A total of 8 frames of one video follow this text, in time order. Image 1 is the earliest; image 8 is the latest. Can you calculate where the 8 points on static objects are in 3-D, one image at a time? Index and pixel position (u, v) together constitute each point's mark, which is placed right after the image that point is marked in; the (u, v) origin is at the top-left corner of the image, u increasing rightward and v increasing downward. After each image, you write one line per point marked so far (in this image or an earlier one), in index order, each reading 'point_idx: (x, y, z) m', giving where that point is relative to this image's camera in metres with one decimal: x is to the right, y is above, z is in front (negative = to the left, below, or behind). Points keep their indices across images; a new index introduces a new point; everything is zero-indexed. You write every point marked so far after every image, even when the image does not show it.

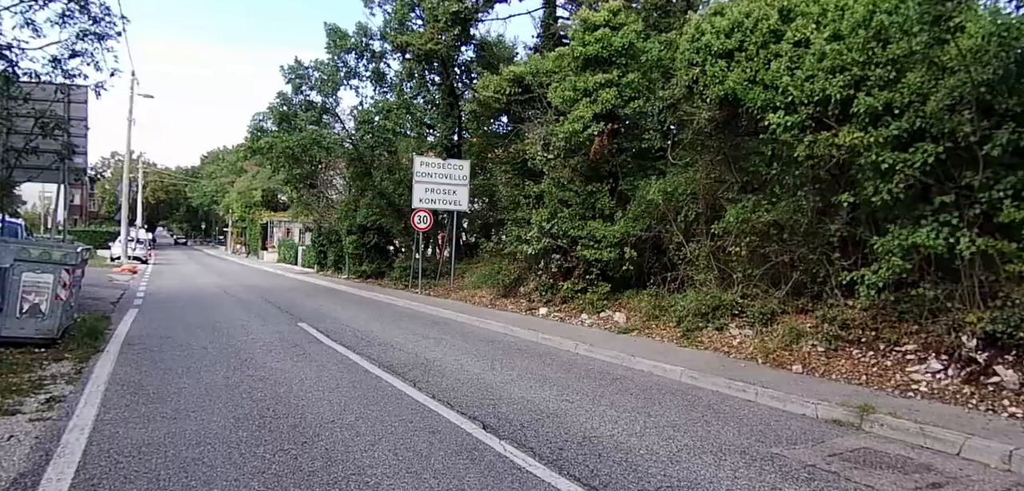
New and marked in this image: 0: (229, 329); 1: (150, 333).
0: (-5.2, -1.5, +11.0) m
1: (-6.5, -1.6, +10.6) m
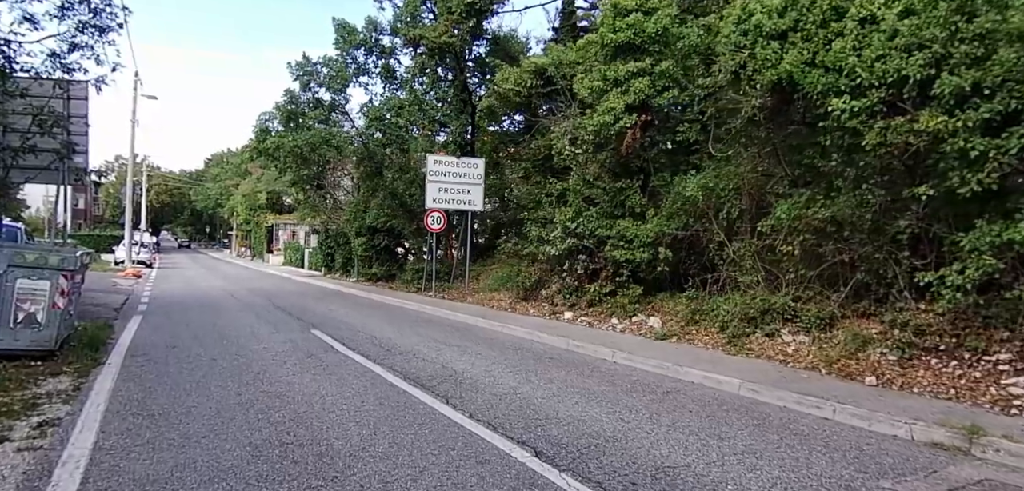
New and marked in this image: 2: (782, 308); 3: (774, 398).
0: (-4.7, -1.6, +10.3) m
1: (-6.0, -1.6, +9.9) m
2: (+3.8, -0.9, +8.4) m
3: (+2.8, -1.6, +6.4) m
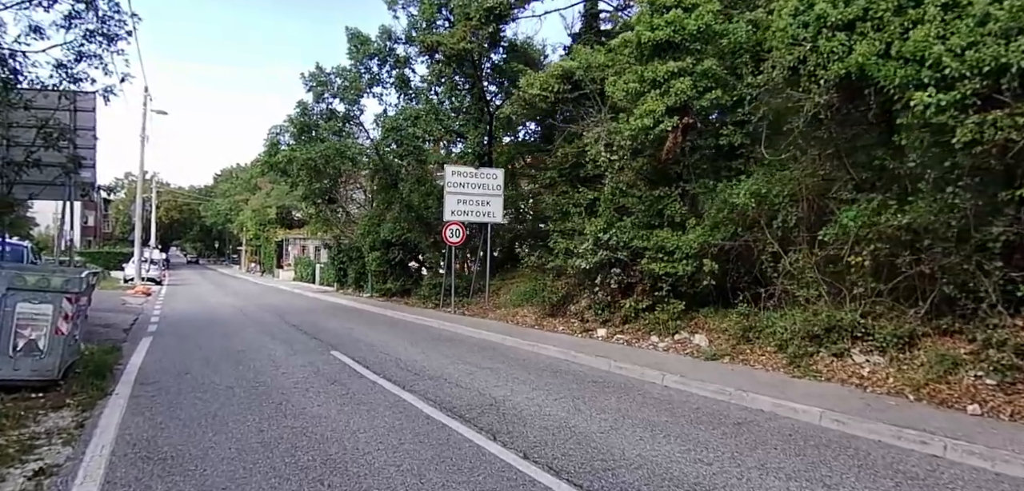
0: (-4.2, -1.9, +9.6) m
1: (-5.4, -1.9, +9.3) m
2: (+4.4, -1.0, +7.7) m
3: (+3.3, -1.7, +5.6) m
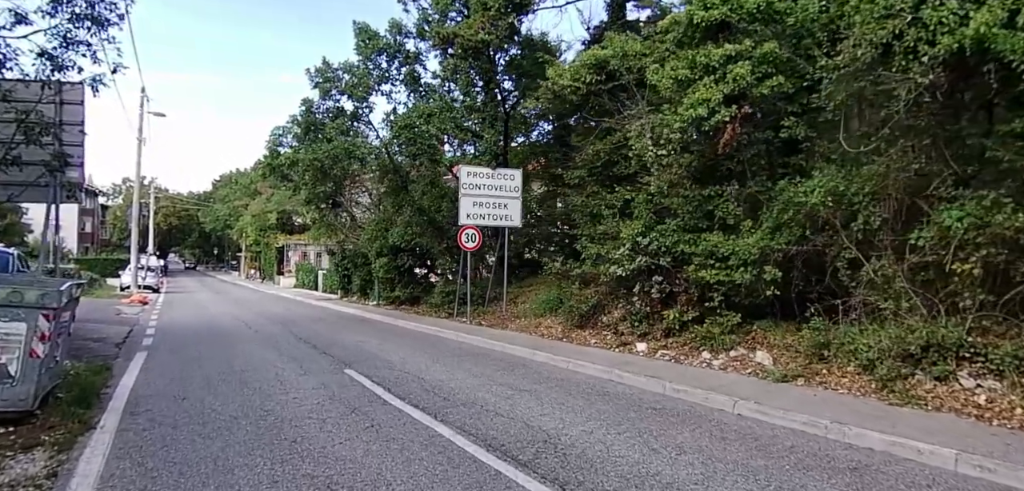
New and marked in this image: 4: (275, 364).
0: (-3.6, -2.0, +8.5) m
1: (-4.8, -2.0, +8.2) m
2: (+4.9, -1.1, +6.6) m
3: (+3.9, -1.8, +4.5) m
4: (-4.1, -2.0, +10.2) m
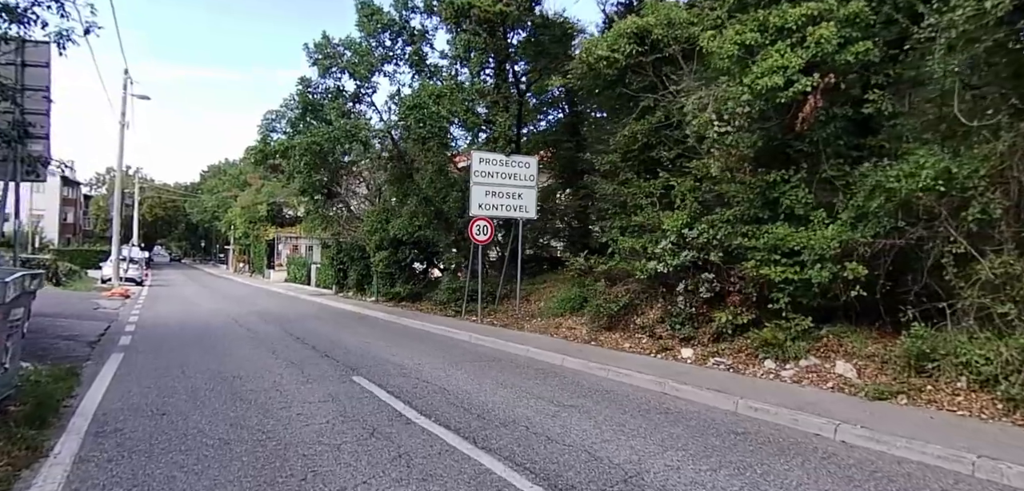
0: (-3.1, -1.8, +7.2) m
1: (-4.3, -1.8, +6.8) m
2: (+5.4, -1.0, +5.4) m
3: (+4.4, -1.7, +3.3) m
4: (-3.6, -1.8, +8.9) m
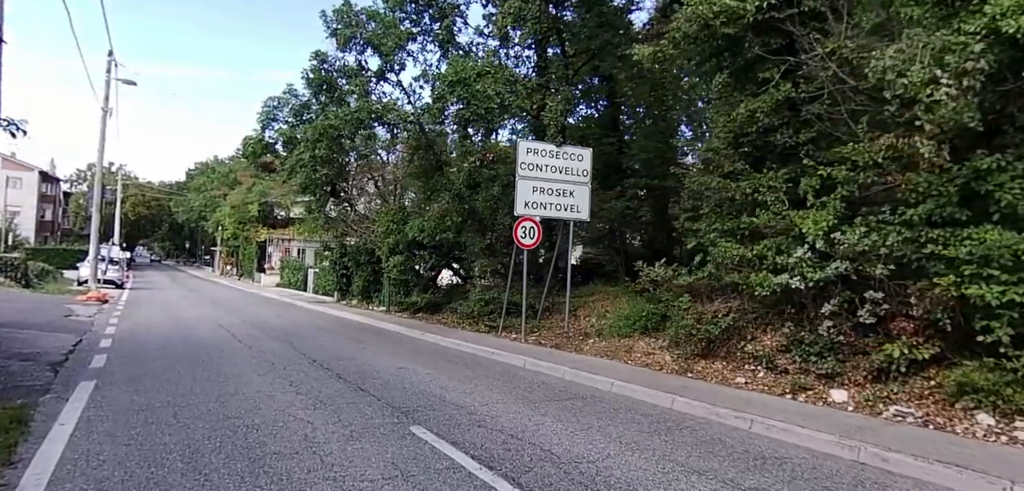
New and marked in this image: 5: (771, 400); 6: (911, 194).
0: (-1.9, -1.8, +4.9) m
1: (-3.1, -1.8, +4.5) m
2: (+6.7, -1.1, +3.3) m
3: (+5.8, -1.8, +1.2) m
4: (-2.4, -1.8, +6.5) m
5: (+3.2, -1.9, +7.3) m
6: (+4.5, +0.6, +6.8) m
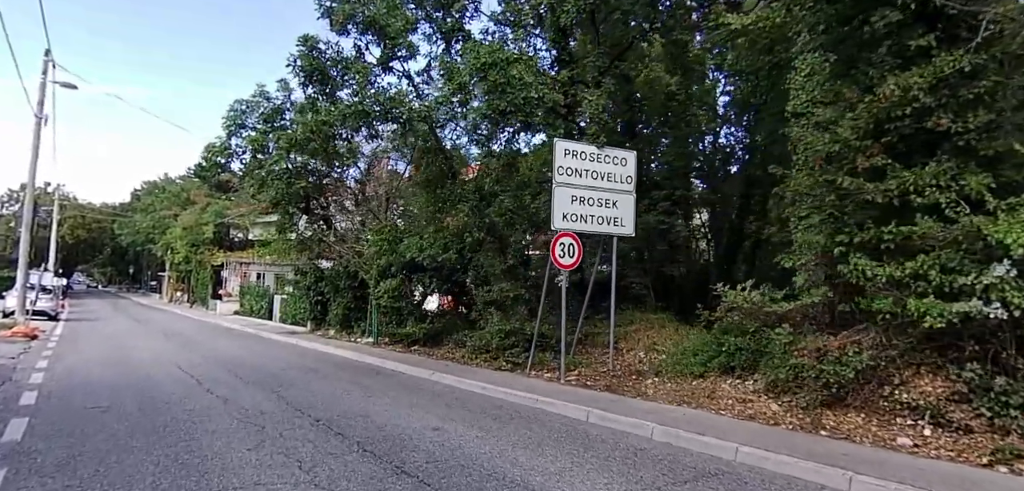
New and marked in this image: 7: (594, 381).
0: (-0.6, -1.9, +2.5) m
1: (-1.8, -1.9, +2.0) m
2: (+8.1, -1.1, +1.6) m
3: (+7.2, -1.7, -0.7) m
4: (-1.3, -2.0, +4.1) m
5: (+4.2, -2.0, +5.3) m
6: (+5.6, +0.5, +5.0) m
7: (+1.4, -2.4, +10.5) m
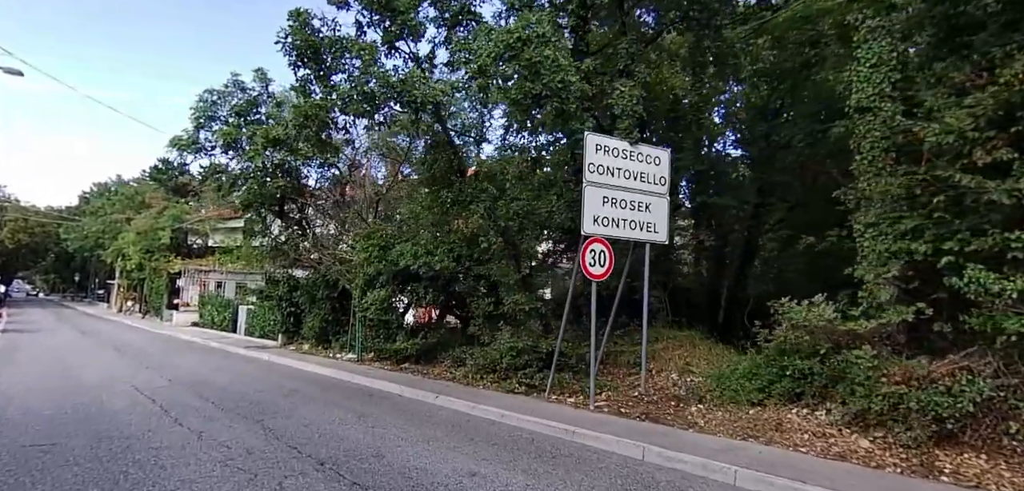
0: (+0.2, -1.8, +1.1) m
1: (-0.9, -1.8, +0.6) m
2: (+9.0, -1.1, +0.7) m
3: (+8.3, -1.7, -1.6) m
4: (-0.5, -2.0, +2.7) m
5: (+4.9, -2.1, +4.2) m
6: (+6.3, +0.4, +4.0) m
7: (+1.8, -2.5, +9.2) m
